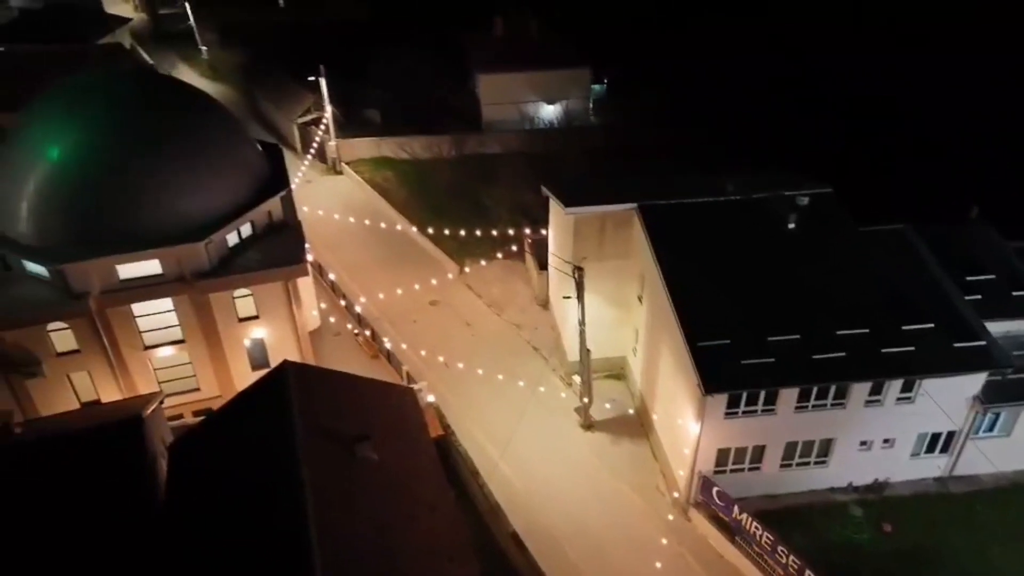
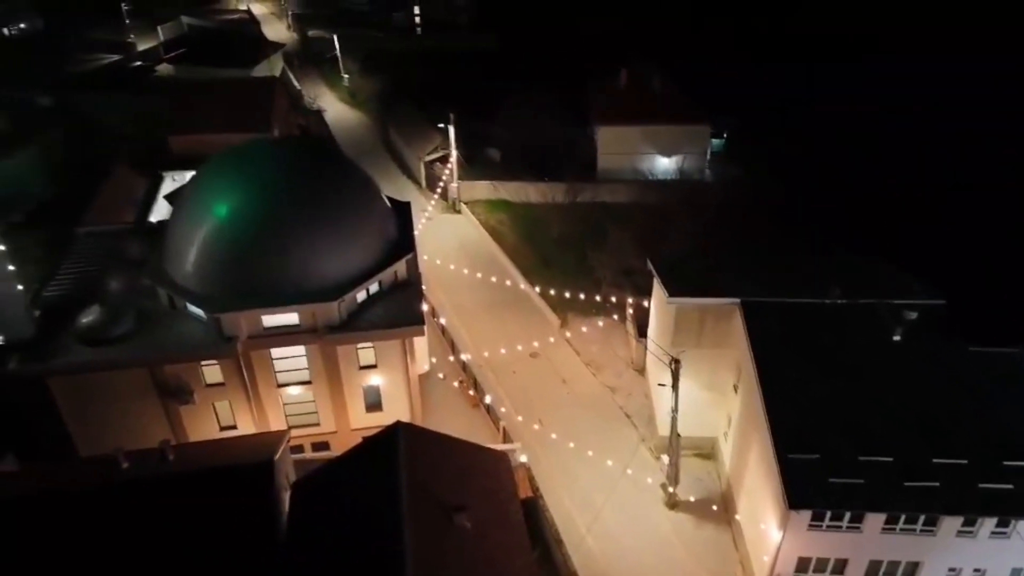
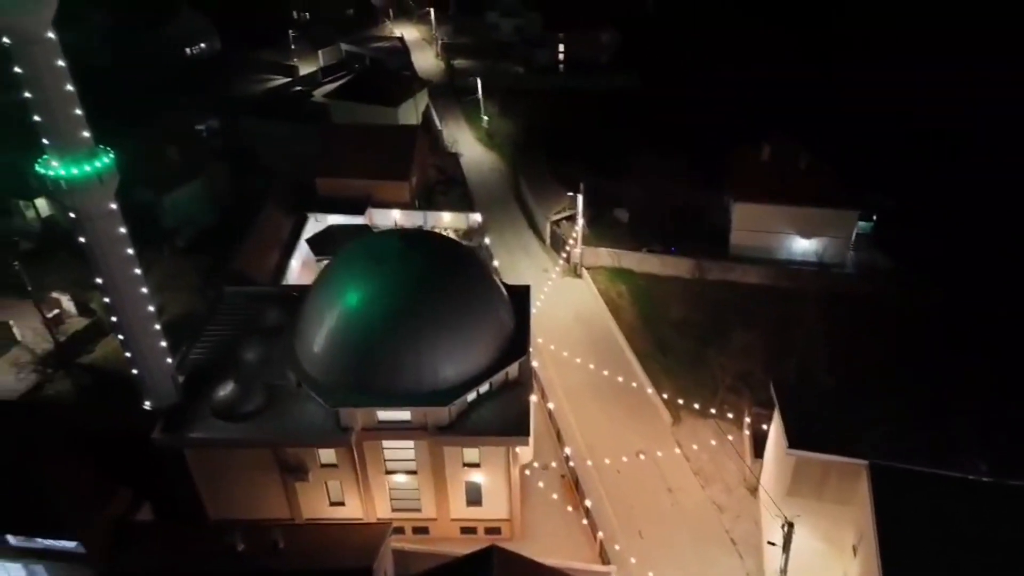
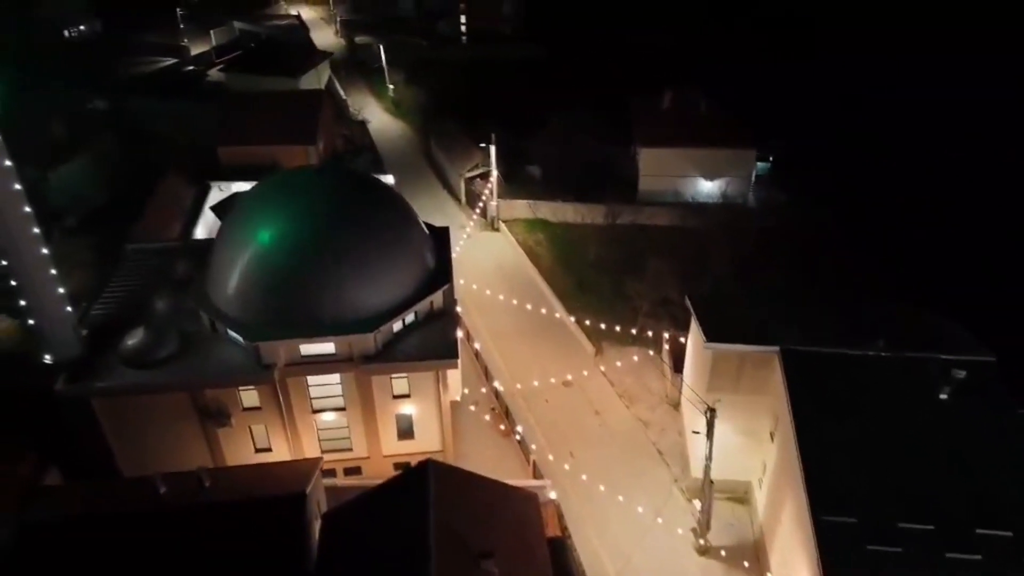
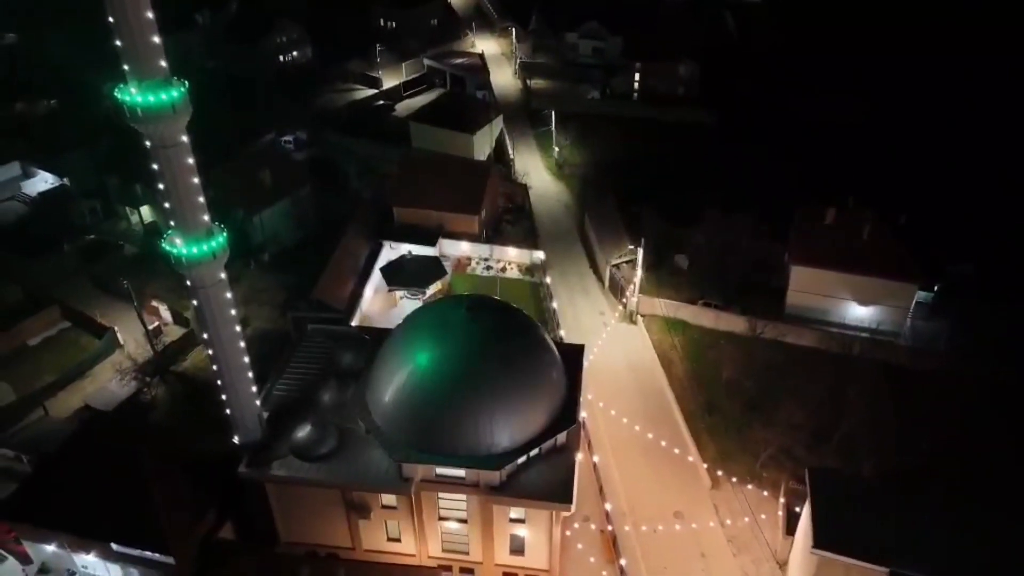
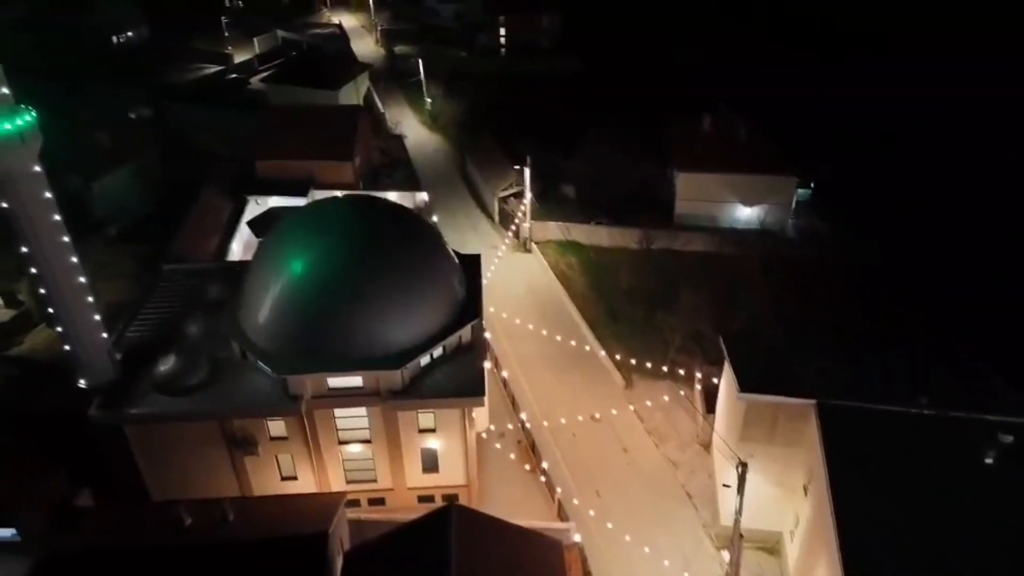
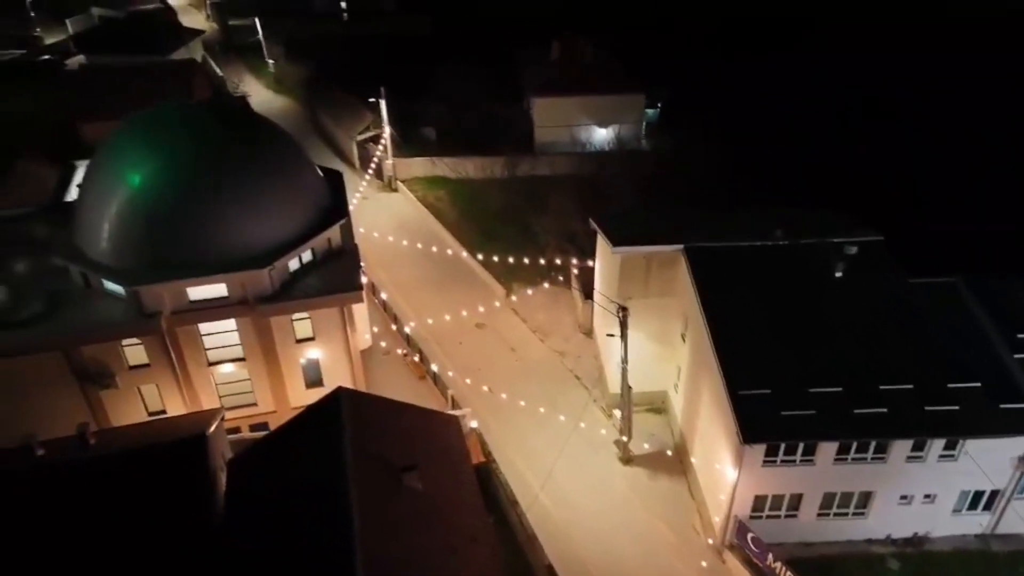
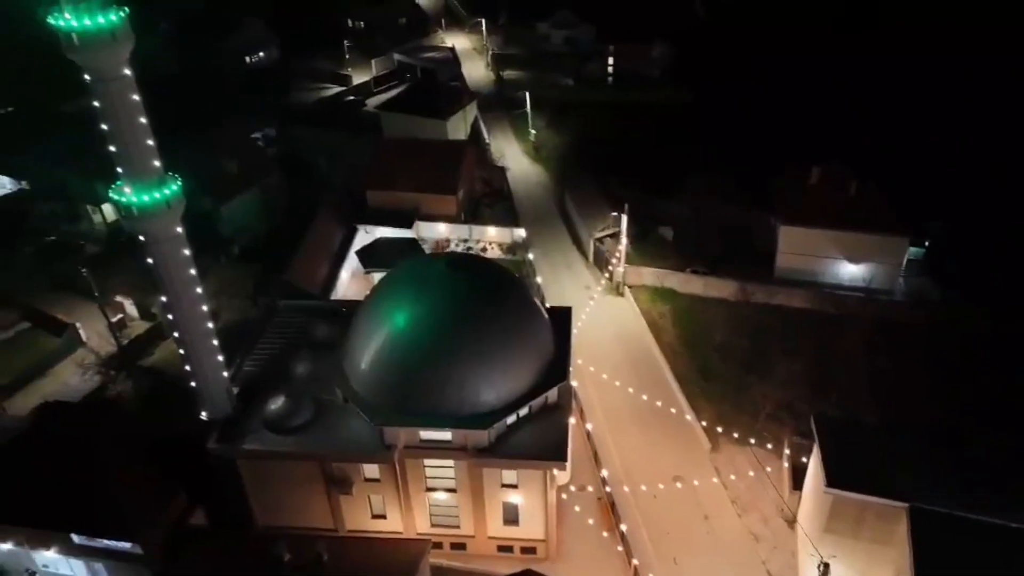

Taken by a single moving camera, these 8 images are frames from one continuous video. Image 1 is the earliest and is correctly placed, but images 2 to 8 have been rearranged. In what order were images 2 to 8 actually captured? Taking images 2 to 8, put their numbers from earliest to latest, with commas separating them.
7, 2, 4, 6, 3, 8, 5
